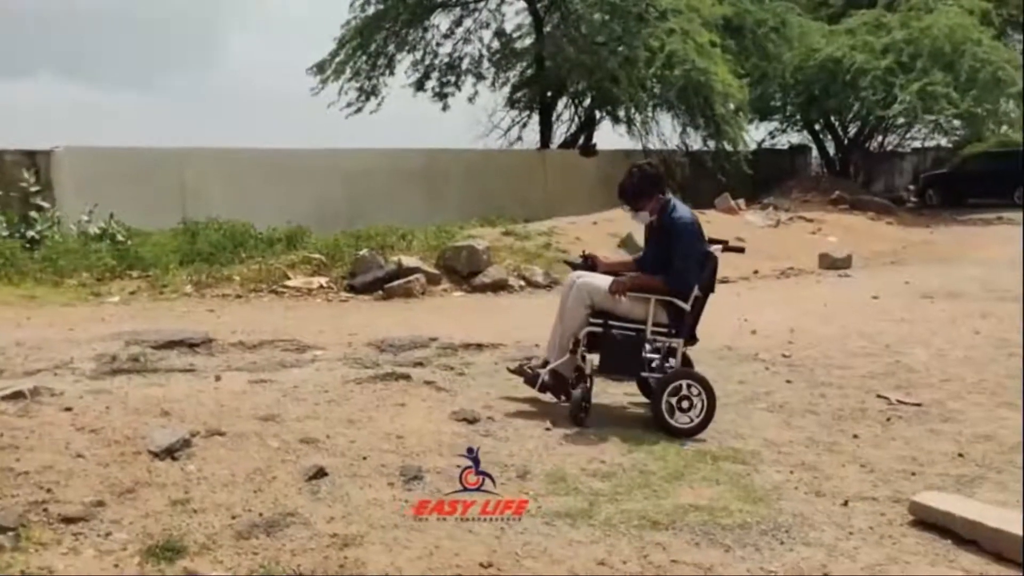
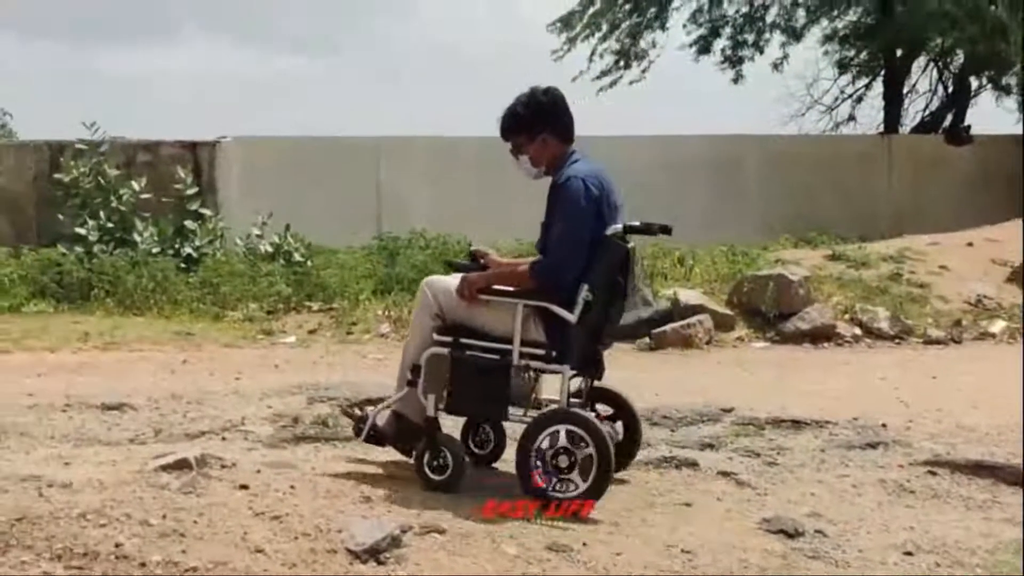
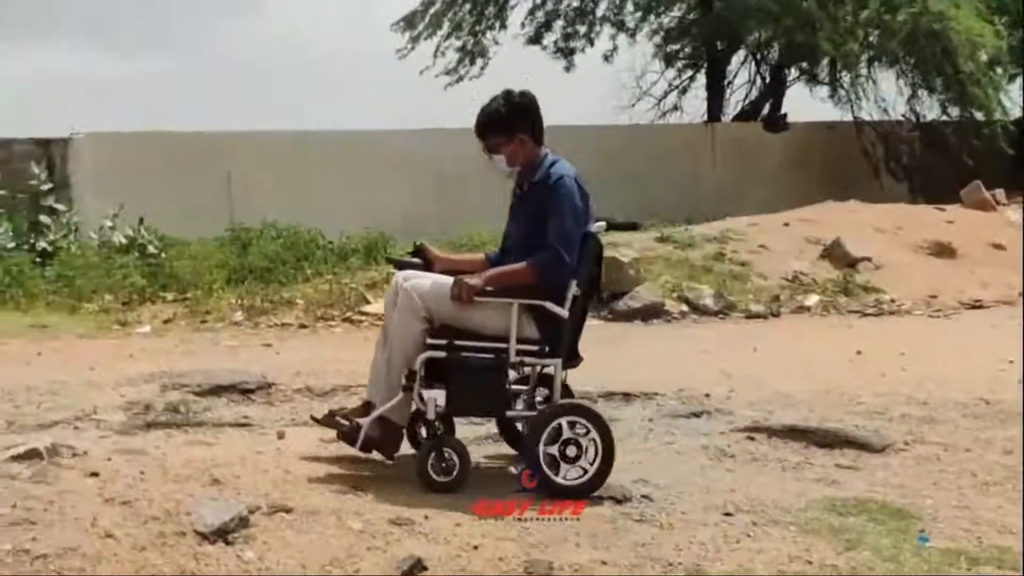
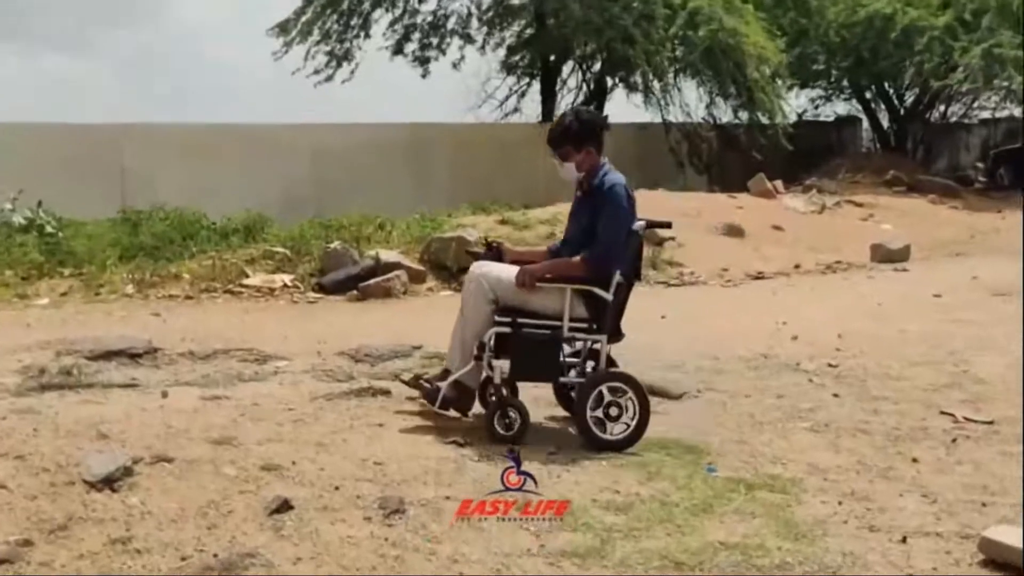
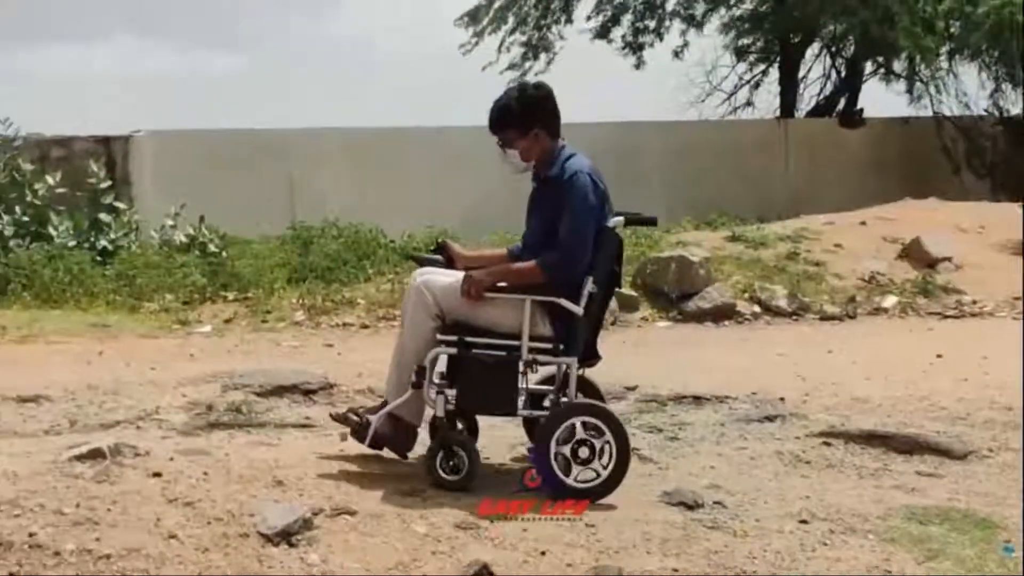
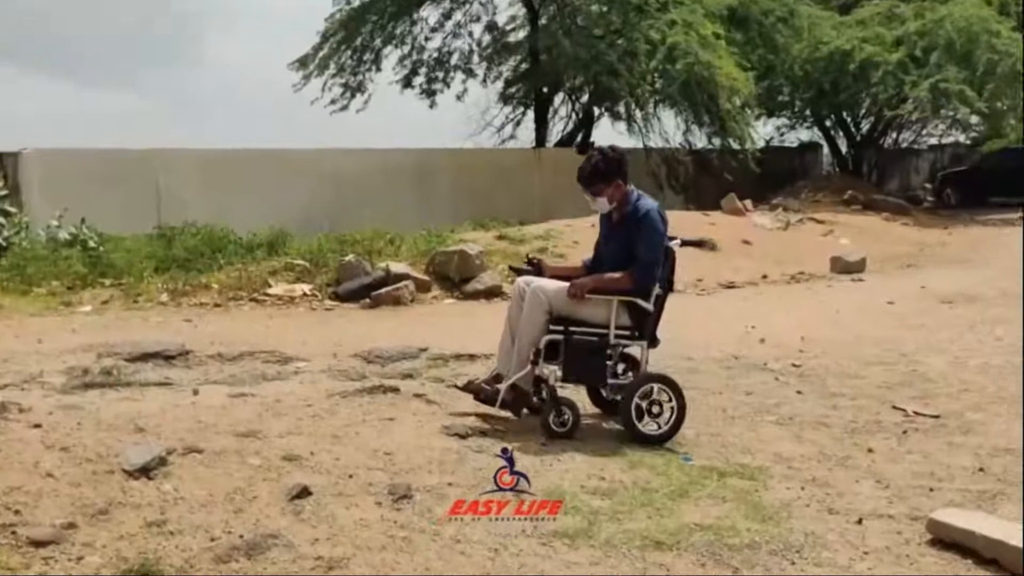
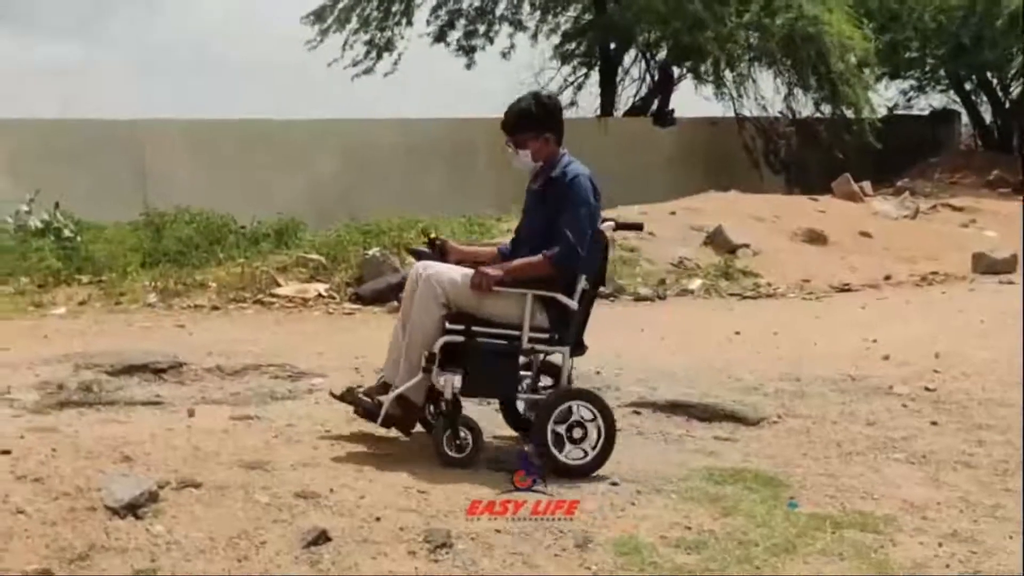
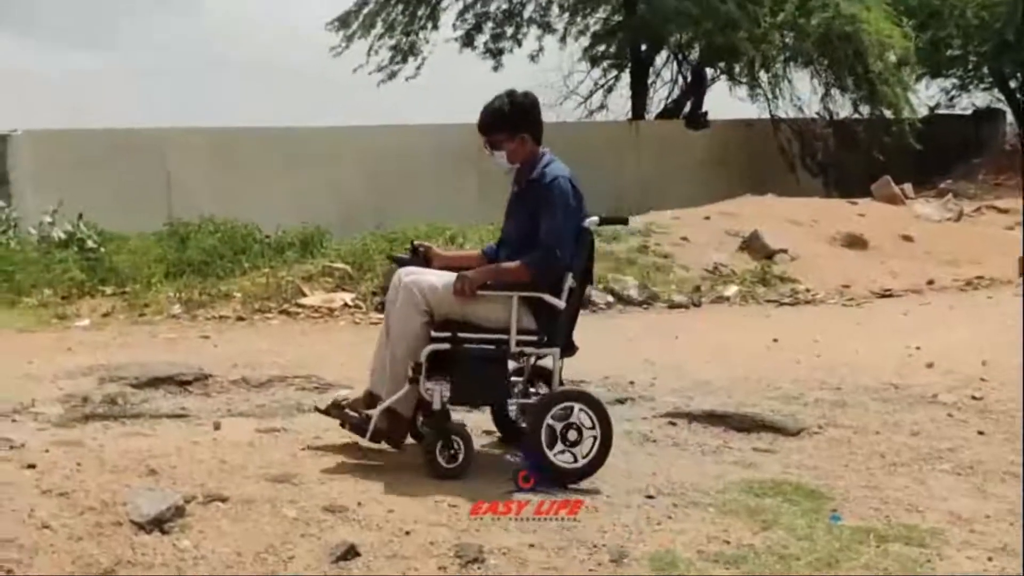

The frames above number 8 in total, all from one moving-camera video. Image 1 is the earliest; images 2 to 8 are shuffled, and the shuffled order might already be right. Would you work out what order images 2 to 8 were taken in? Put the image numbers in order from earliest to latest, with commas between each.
6, 4, 7, 8, 3, 5, 2
